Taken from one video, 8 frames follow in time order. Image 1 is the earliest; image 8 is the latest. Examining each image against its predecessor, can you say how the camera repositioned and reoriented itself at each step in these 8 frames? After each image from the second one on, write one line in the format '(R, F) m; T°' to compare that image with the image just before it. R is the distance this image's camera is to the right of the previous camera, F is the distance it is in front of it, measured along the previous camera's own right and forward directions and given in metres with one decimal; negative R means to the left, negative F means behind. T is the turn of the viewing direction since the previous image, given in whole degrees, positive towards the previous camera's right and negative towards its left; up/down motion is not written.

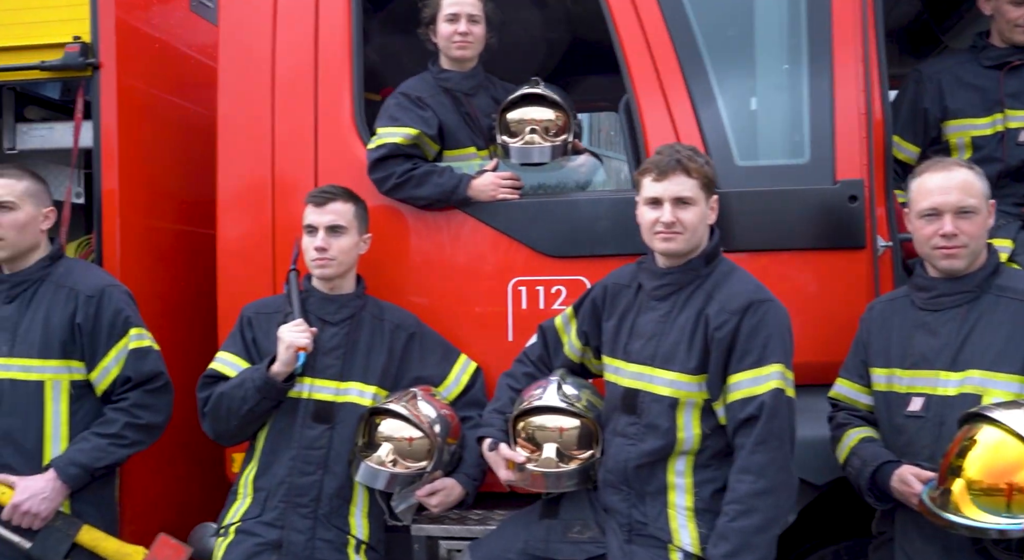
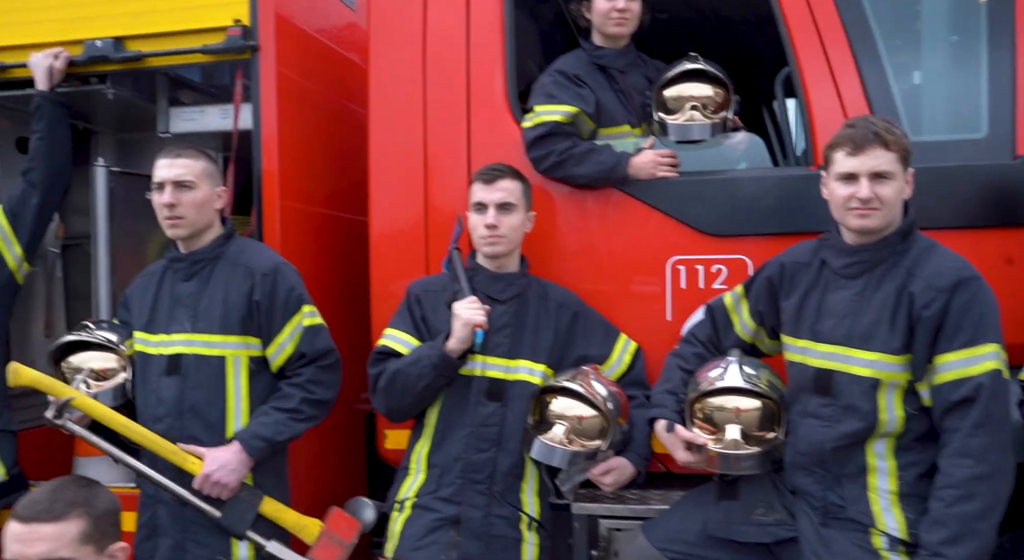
(-0.3, 0.0) m; -4°
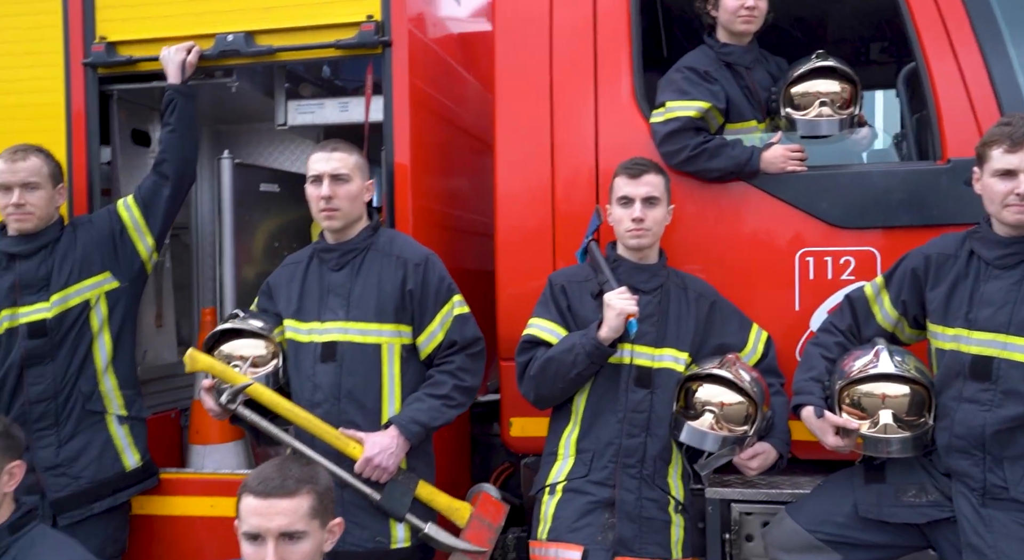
(-0.4, -0.1) m; 0°
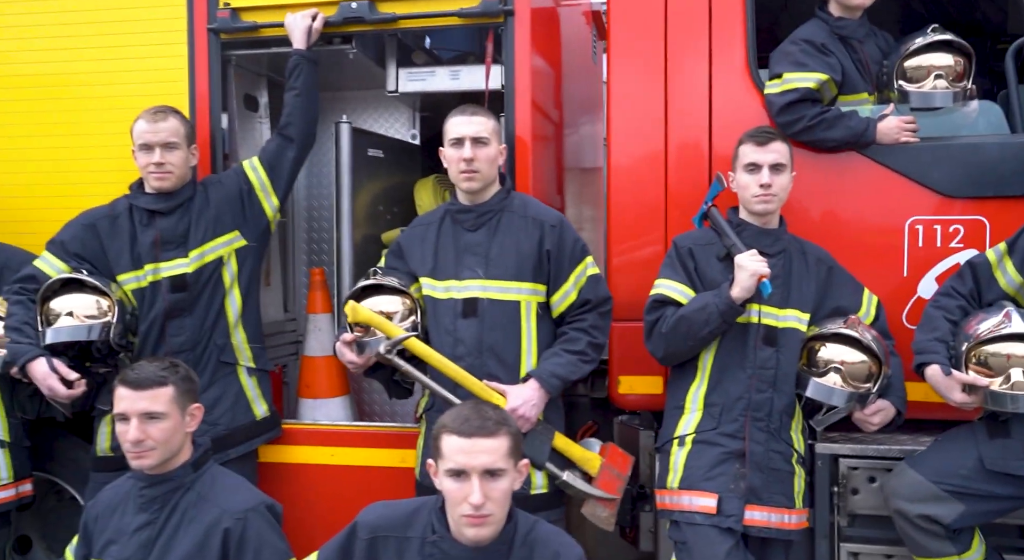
(-0.3, -0.1) m; 0°
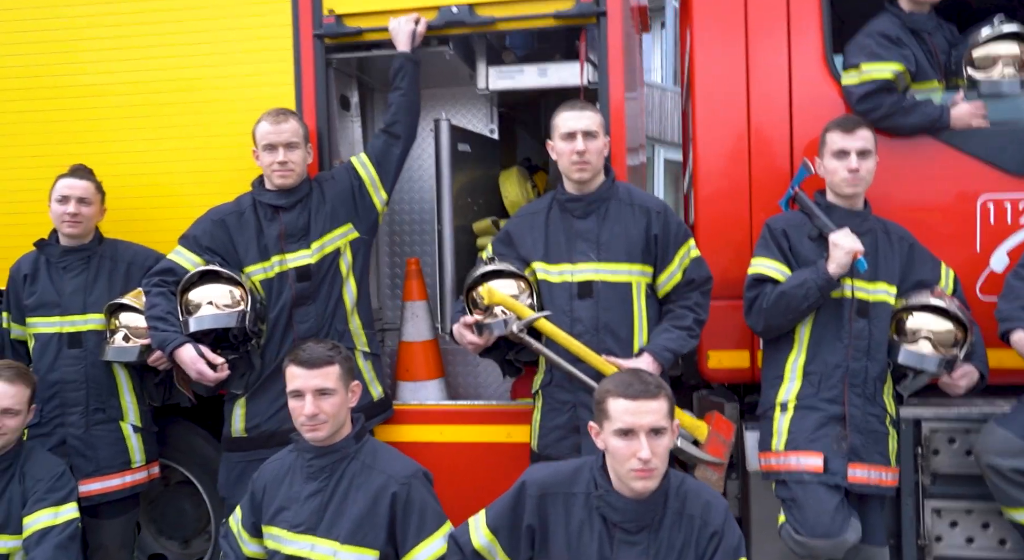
(-0.3, -0.2) m; 0°
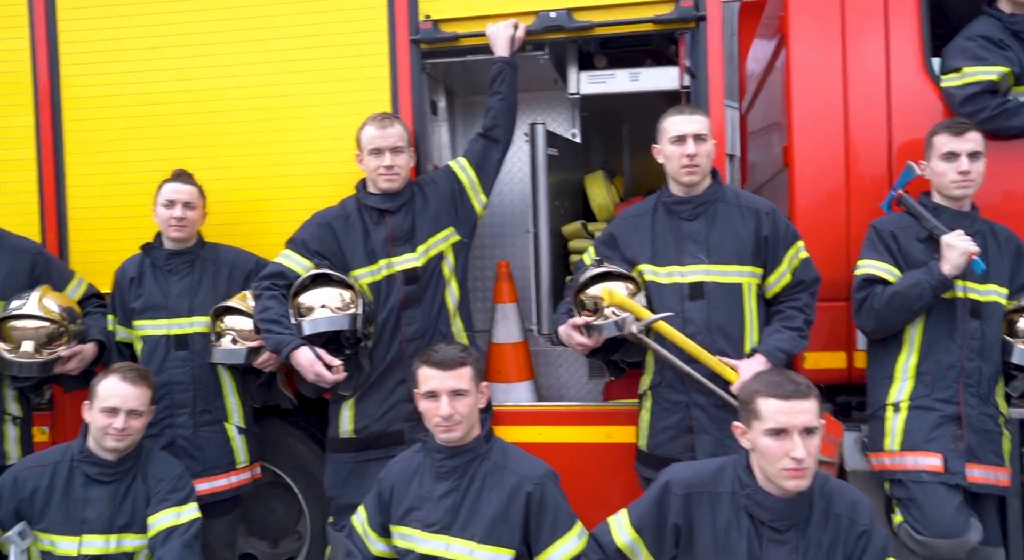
(-0.3, 0.0) m; -1°
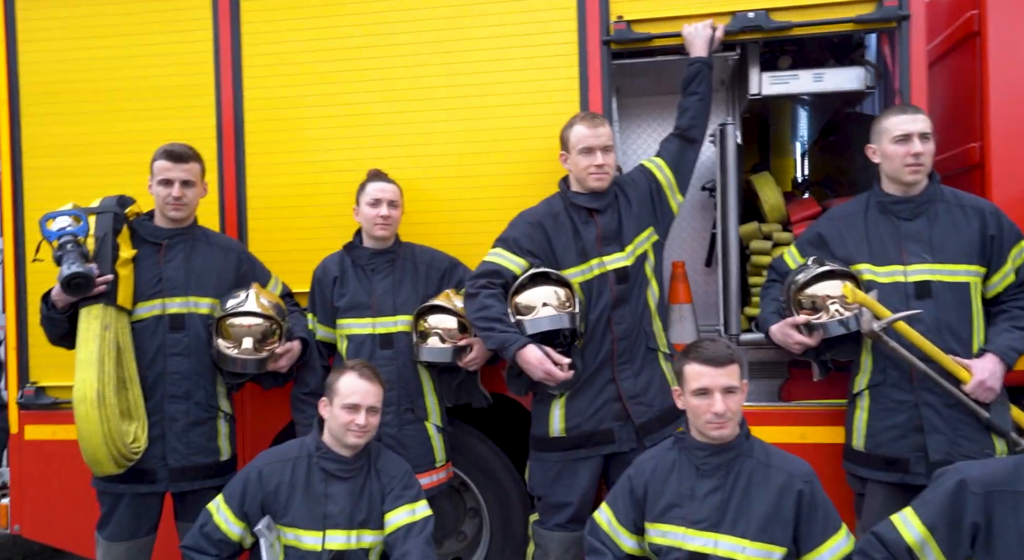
(-0.6, 0.0) m; -1°
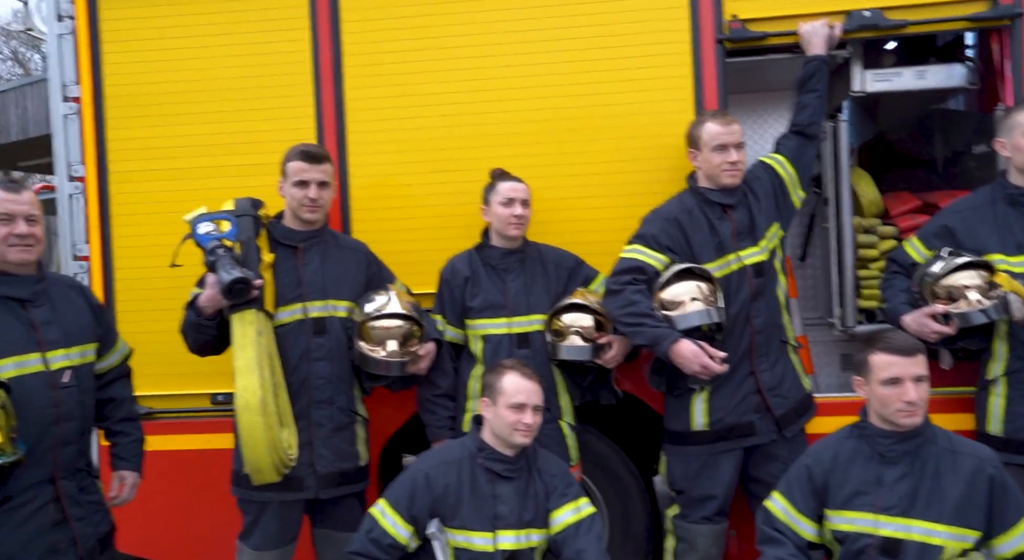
(-0.6, 0.0) m; +3°
